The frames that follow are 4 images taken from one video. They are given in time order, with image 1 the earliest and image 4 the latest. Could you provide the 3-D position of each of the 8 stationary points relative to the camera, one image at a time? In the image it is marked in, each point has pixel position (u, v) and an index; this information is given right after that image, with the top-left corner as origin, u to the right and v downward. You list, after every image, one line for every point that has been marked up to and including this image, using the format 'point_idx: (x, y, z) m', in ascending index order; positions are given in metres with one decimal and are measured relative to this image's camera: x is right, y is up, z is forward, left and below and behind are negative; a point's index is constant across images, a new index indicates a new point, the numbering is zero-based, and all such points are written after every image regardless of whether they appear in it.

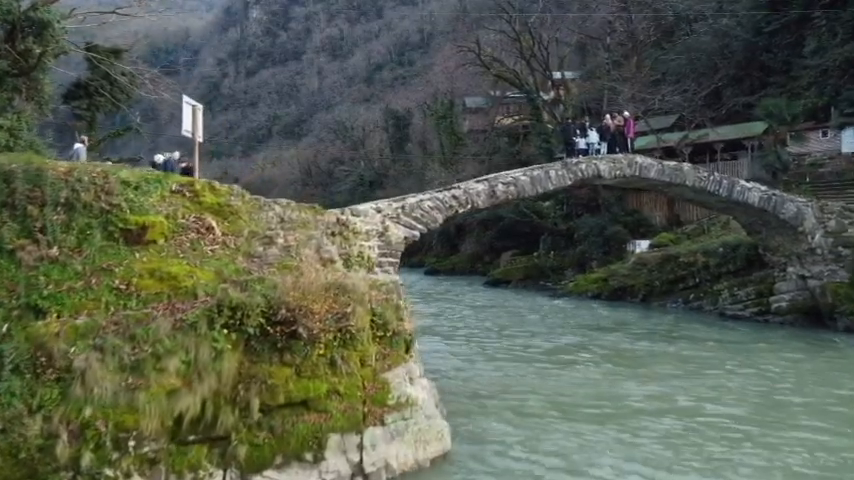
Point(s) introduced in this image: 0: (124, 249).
0: (-2.5, -0.1, +6.6) m
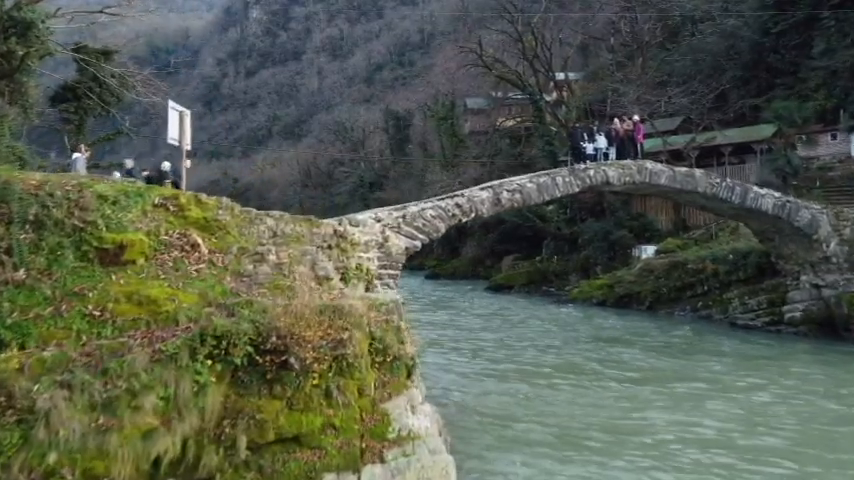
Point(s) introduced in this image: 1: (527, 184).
0: (-2.5, -0.2, +6.1) m
1: (+1.7, +0.9, +13.2) m
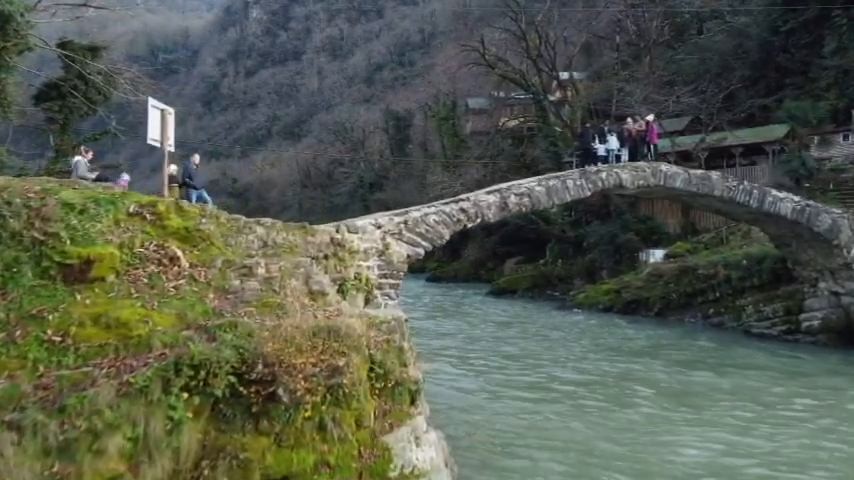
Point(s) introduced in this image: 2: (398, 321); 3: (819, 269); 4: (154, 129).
0: (-2.5, -0.3, +5.4) m
1: (+1.7, +0.8, +12.5) m
2: (-0.3, -0.7, +6.9) m
3: (+8.1, -0.6, +16.4) m
4: (-2.5, +1.0, +7.3) m
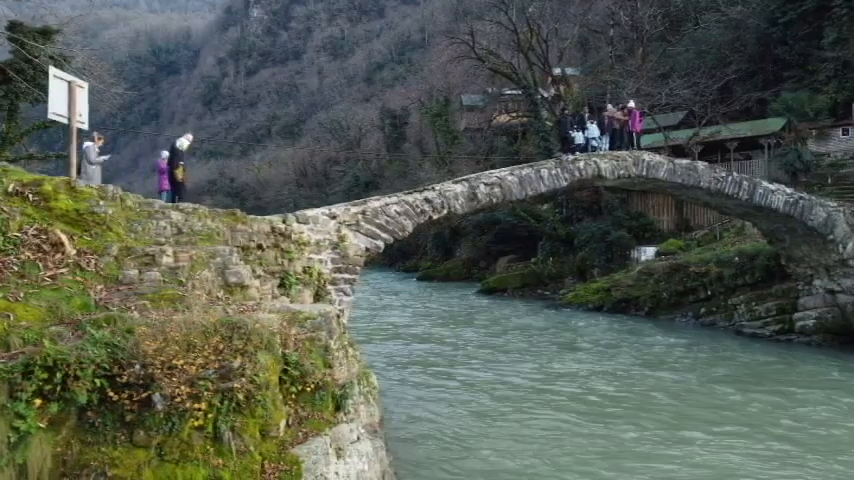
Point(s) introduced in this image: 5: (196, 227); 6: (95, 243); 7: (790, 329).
0: (-3.0, -0.2, +4.6) m
1: (+1.2, +0.9, +11.7) m
2: (-0.8, -0.6, +6.1) m
3: (+7.6, -0.5, +15.7) m
4: (-3.0, +1.1, +6.6) m
5: (-1.9, +0.1, +6.6) m
6: (-2.3, 0.0, +5.5) m
7: (+7.2, -1.8, +15.7) m
